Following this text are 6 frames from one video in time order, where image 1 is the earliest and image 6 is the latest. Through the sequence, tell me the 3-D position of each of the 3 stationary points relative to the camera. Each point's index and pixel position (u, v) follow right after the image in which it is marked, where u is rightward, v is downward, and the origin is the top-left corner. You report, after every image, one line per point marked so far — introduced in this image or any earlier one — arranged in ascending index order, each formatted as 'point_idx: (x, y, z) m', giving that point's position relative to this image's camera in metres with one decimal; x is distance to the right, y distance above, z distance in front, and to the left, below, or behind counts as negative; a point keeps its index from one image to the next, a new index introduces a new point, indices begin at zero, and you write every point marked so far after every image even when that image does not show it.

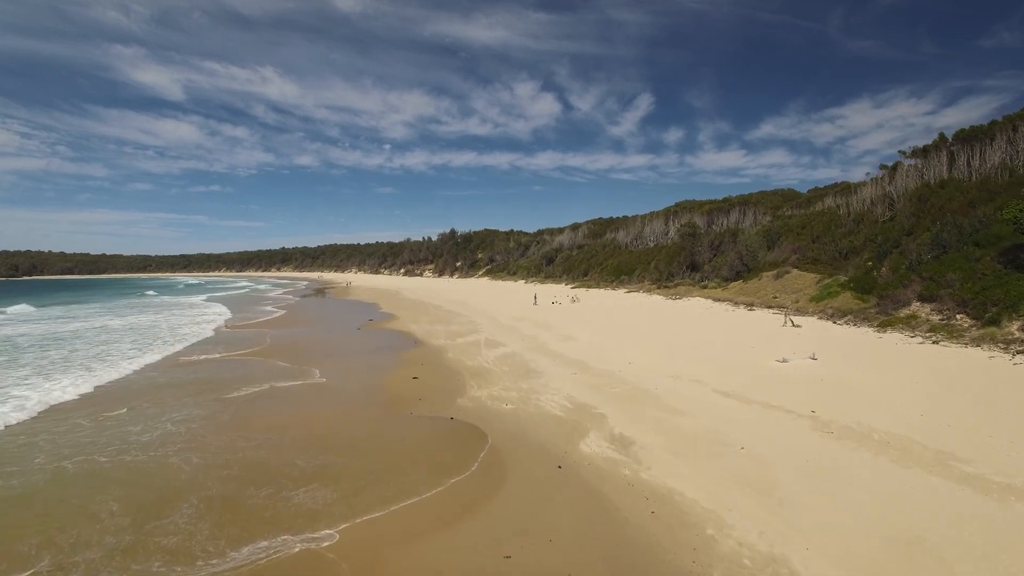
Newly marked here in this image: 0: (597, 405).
0: (+1.3, -1.8, +7.4) m
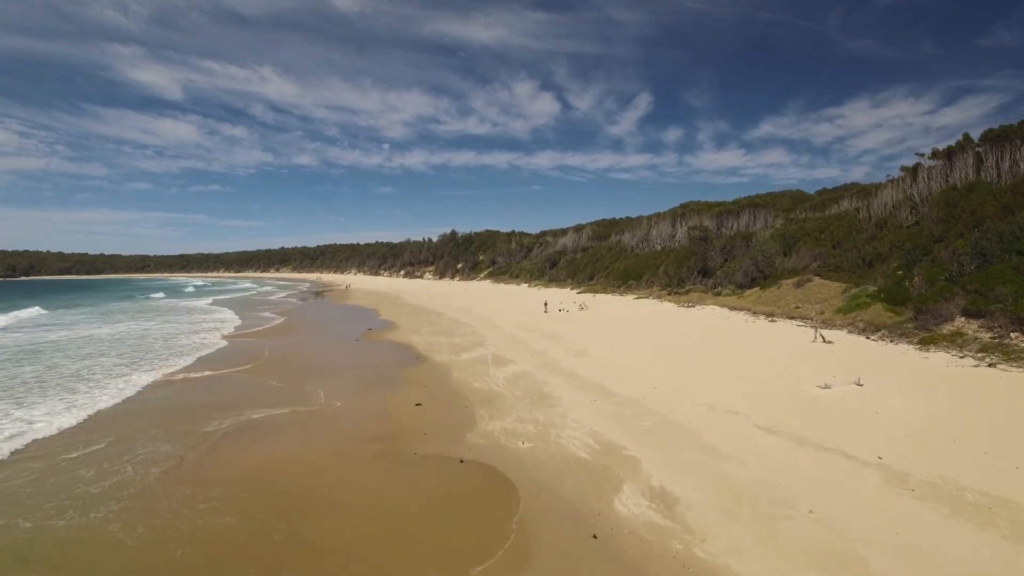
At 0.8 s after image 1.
0: (+1.5, -2.1, +6.5) m
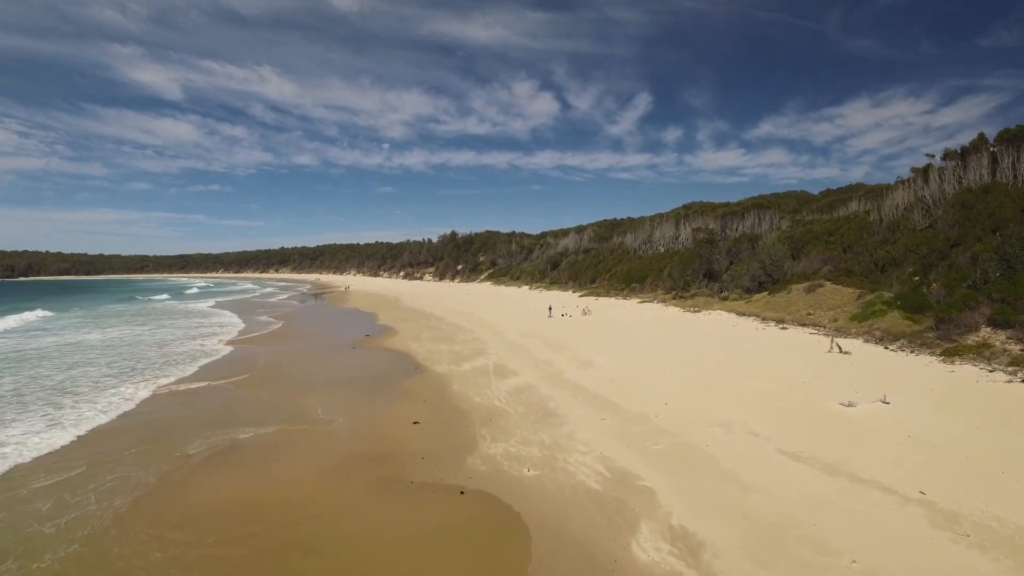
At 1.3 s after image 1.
0: (+1.6, -2.3, +6.0) m
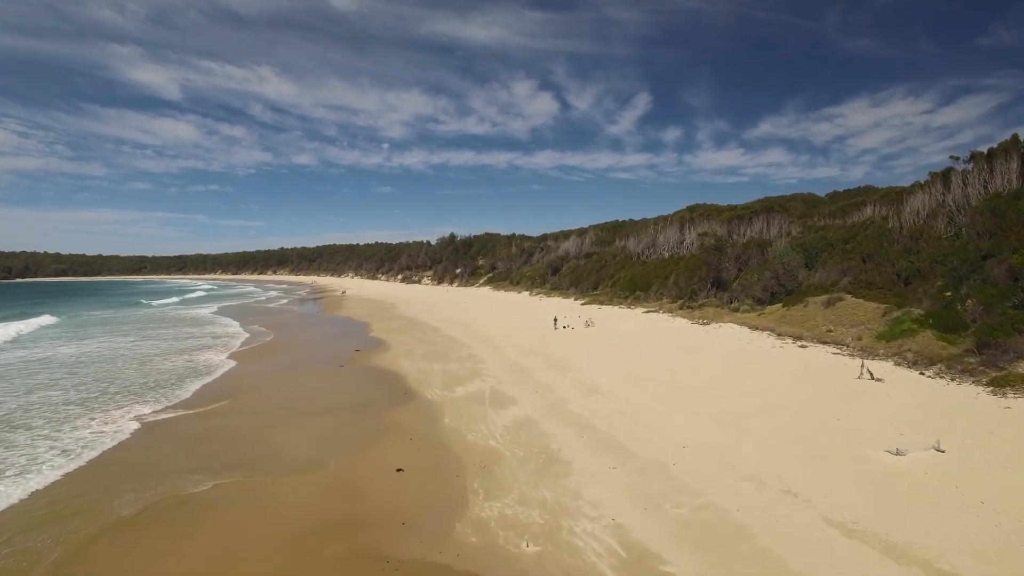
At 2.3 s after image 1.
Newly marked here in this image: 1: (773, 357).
0: (+1.5, -2.7, +5.0) m
1: (+6.5, -1.7, +12.1) m
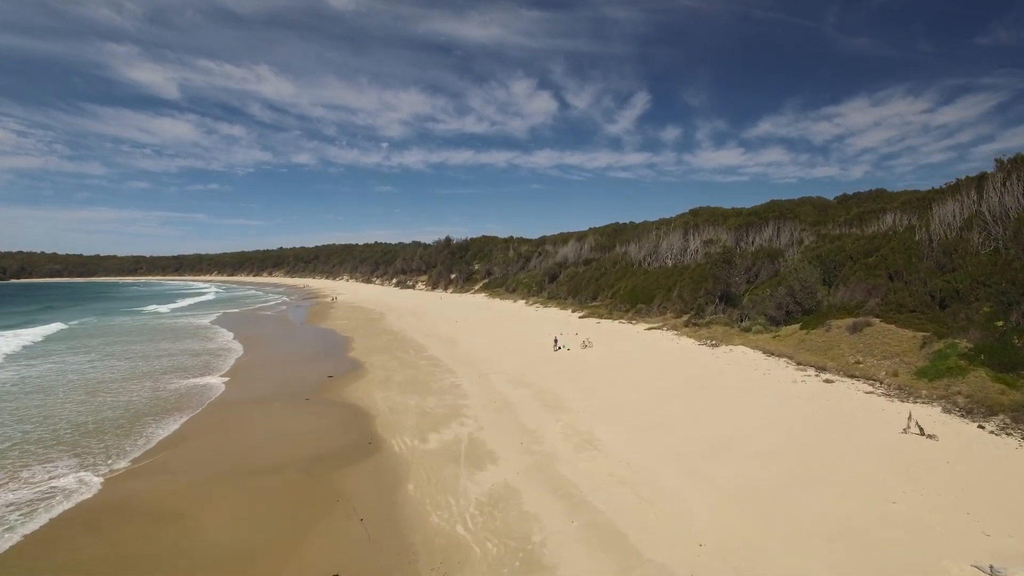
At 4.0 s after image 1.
0: (+1.2, -3.4, +3.3) m
1: (+6.1, -2.4, +10.4) m
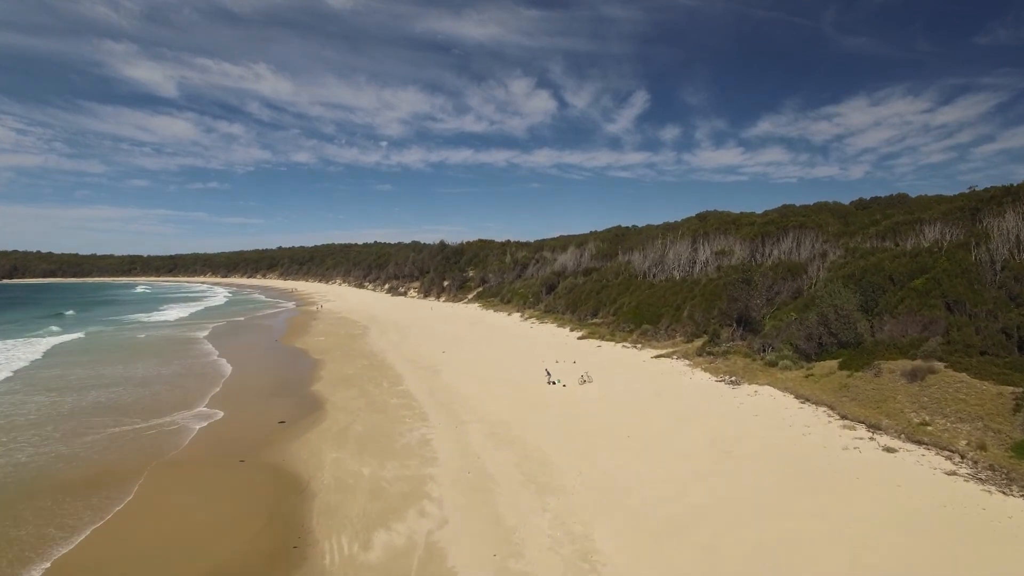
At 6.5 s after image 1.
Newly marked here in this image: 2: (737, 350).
0: (+0.8, -4.2, +0.9) m
1: (+5.7, -3.2, +8.0) m
2: (+7.4, -2.1, +16.2) m
